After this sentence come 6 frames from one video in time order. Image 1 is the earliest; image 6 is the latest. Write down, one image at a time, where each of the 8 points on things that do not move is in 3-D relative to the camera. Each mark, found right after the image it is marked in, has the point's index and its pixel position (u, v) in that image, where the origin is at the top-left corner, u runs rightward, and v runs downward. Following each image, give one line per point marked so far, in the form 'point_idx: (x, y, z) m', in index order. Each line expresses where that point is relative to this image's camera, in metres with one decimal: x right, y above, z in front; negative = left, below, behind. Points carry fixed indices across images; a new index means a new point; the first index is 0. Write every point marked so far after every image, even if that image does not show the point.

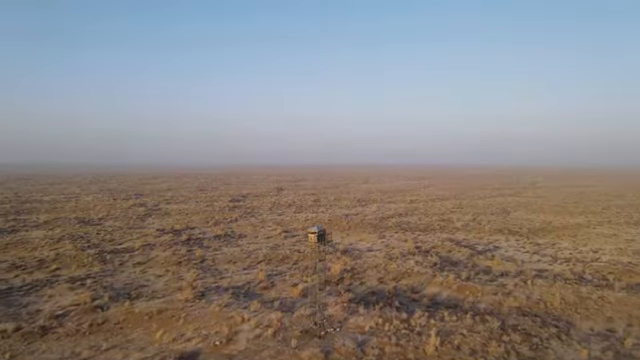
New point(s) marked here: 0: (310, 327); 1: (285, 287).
0: (-0.3, -4.8, +14.1) m
1: (-1.6, -4.5, +18.4) m
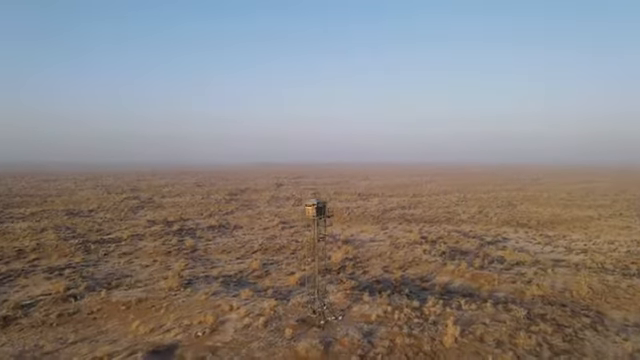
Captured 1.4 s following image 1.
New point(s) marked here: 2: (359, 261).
0: (-0.3, -4.2, +12.9) m
1: (-1.7, -3.9, +17.3) m
2: (+1.8, -3.7, +19.5) m
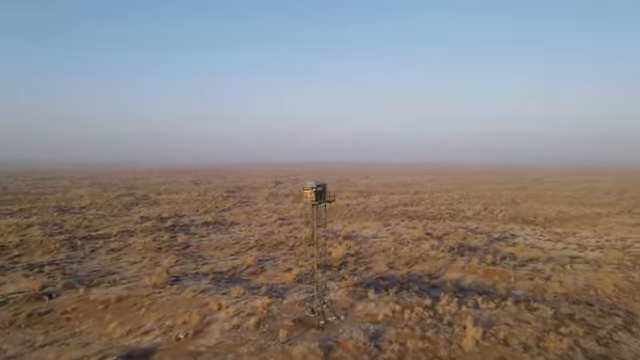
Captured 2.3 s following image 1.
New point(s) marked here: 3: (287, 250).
0: (-0.3, -4.0, +12.1) m
1: (-1.7, -3.7, +16.4) m
2: (+1.8, -3.5, +18.6) m
3: (-1.5, -3.3, +19.4) m
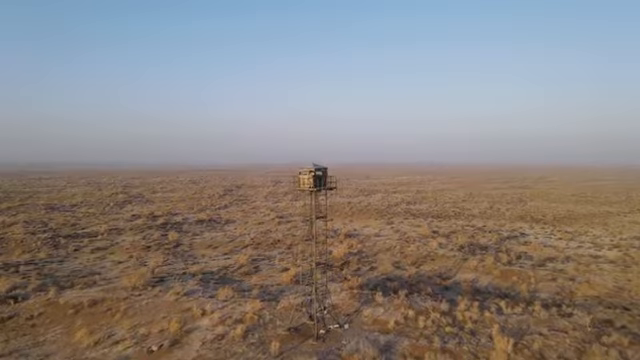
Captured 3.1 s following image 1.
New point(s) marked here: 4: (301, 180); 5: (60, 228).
0: (-0.3, -3.8, +11.1) m
1: (-1.7, -3.5, +15.5) m
2: (+1.8, -3.3, +17.7) m
3: (-1.5, -3.1, +18.5) m
4: (-0.6, 0.0, +12.9) m
5: (-12.1, -2.3, +19.9) m
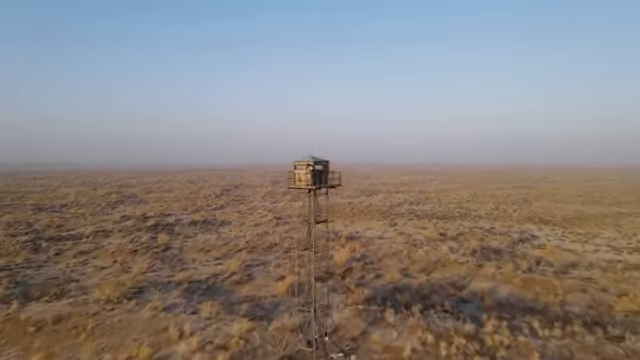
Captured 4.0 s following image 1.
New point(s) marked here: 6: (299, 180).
0: (-0.3, -3.7, +10.2) m
1: (-1.7, -3.4, +14.5) m
2: (+1.8, -3.3, +16.7) m
3: (-1.5, -3.1, +17.5) m
4: (-0.6, +0.1, +12.0) m
5: (-12.1, -2.3, +19.0) m
6: (-0.6, -0.1, +11.9) m
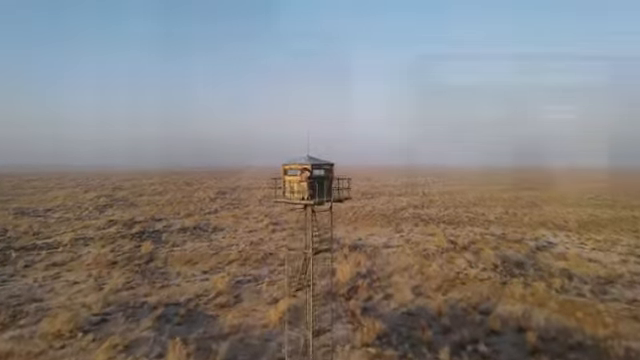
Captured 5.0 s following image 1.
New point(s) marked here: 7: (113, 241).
0: (-0.3, -3.8, +8.9) m
1: (-1.7, -3.5, +13.2) m
2: (+1.8, -3.4, +15.5) m
3: (-1.5, -3.2, +16.3) m
4: (-0.6, 0.0, +10.7) m
5: (-12.1, -2.4, +17.7) m
6: (-0.6, -0.1, +10.7) m
7: (-8.3, -2.6, +18.0) m
